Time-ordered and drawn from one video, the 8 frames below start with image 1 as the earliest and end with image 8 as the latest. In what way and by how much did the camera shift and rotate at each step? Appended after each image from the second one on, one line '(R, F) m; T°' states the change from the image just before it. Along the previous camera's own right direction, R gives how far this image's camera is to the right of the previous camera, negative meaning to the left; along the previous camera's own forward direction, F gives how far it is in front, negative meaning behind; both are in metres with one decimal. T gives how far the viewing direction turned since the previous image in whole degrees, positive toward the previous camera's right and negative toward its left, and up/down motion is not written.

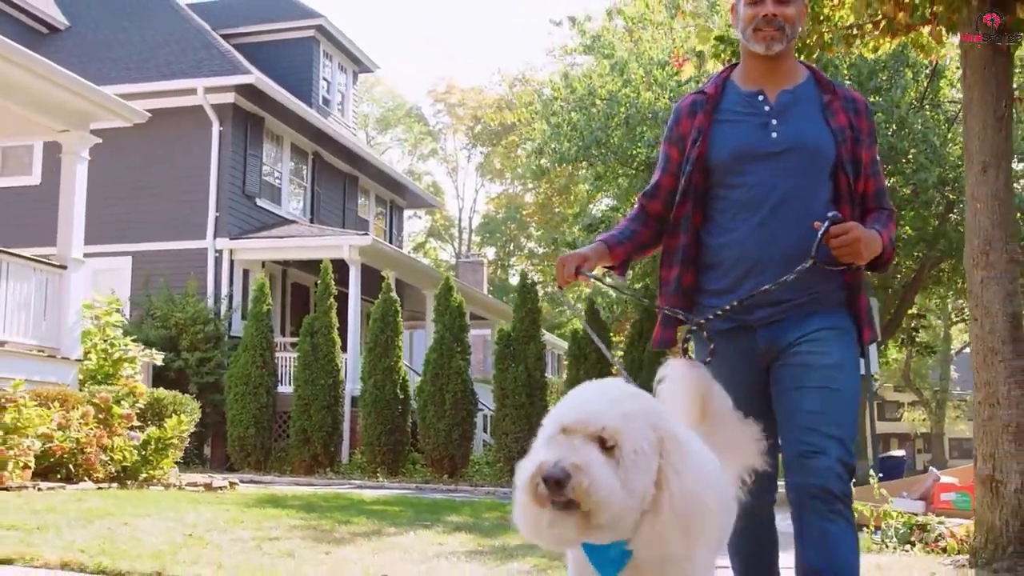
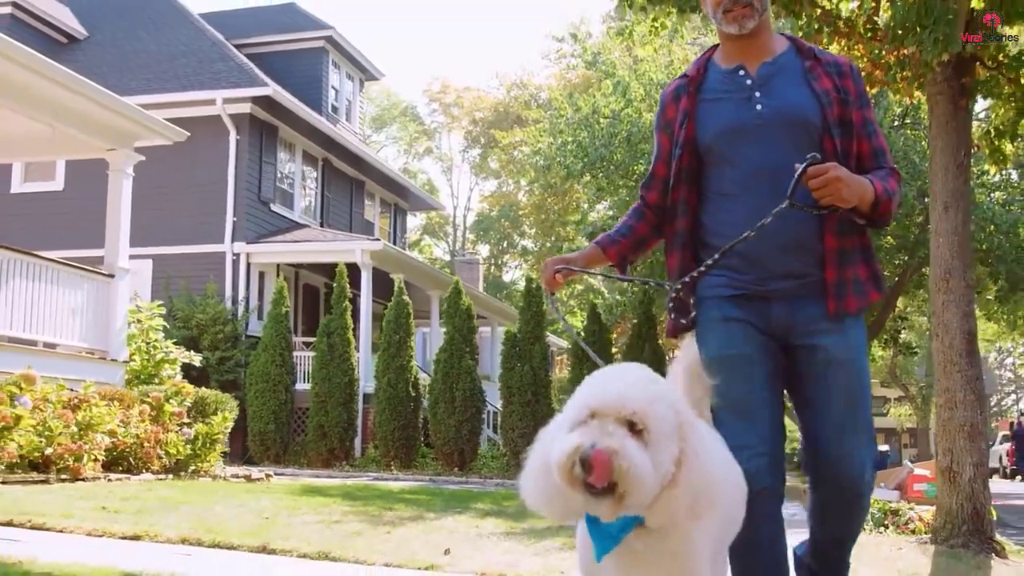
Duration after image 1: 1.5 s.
(-0.3, -1.0) m; +1°
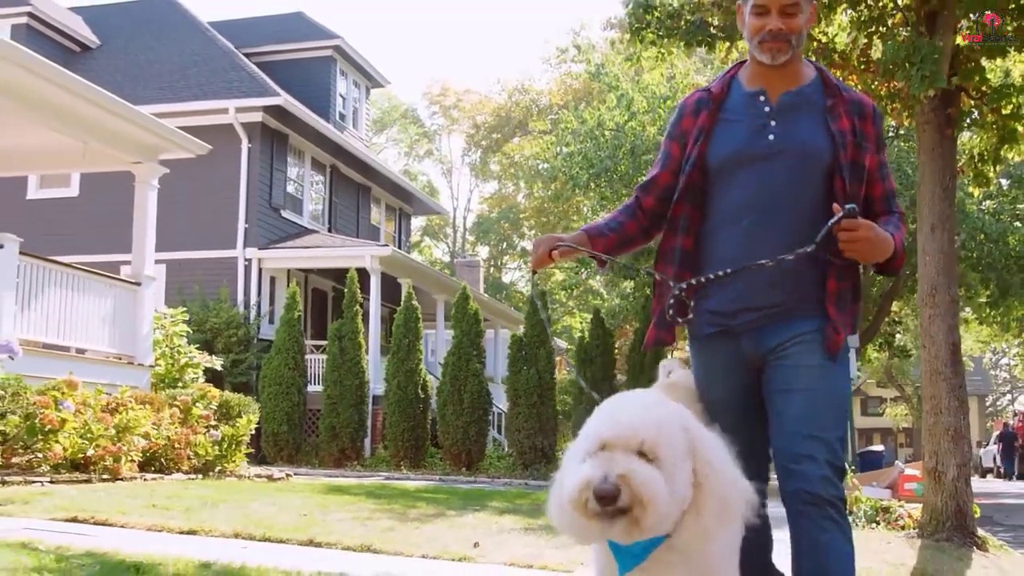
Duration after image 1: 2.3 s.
(-0.2, -0.6) m; 0°
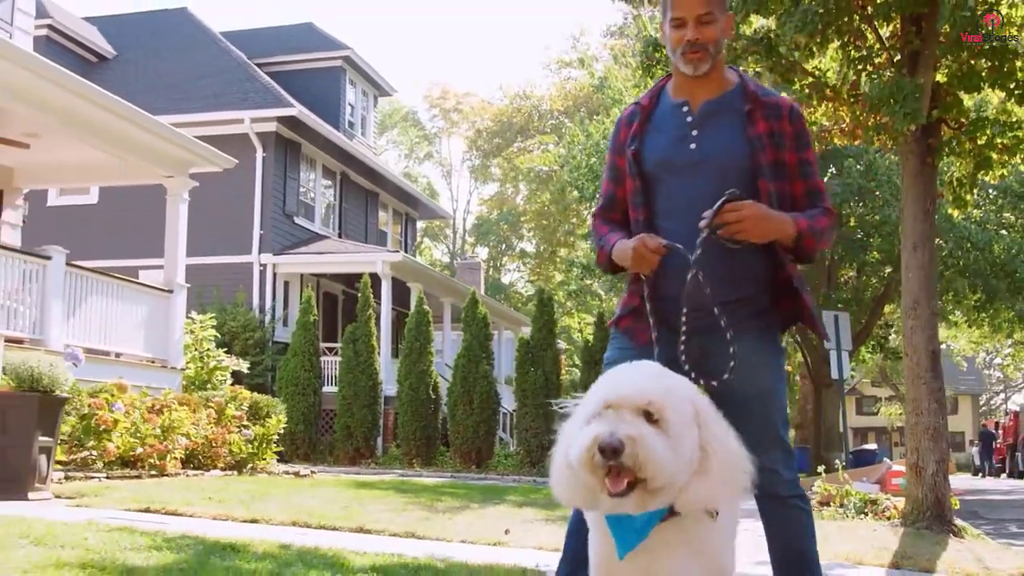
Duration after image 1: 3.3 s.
(-0.2, -0.8) m; 0°
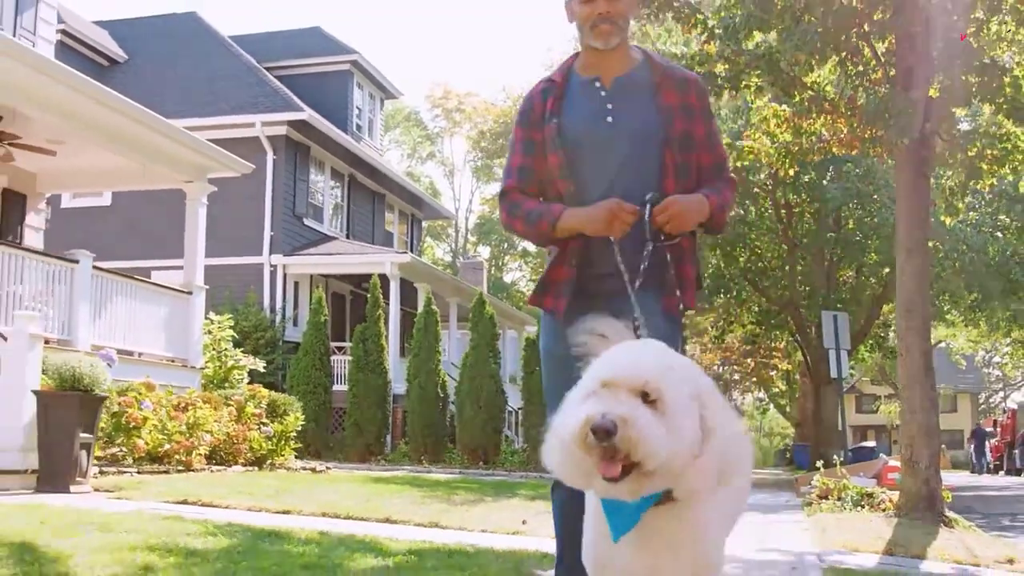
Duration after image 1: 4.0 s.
(-0.1, -0.5) m; 0°
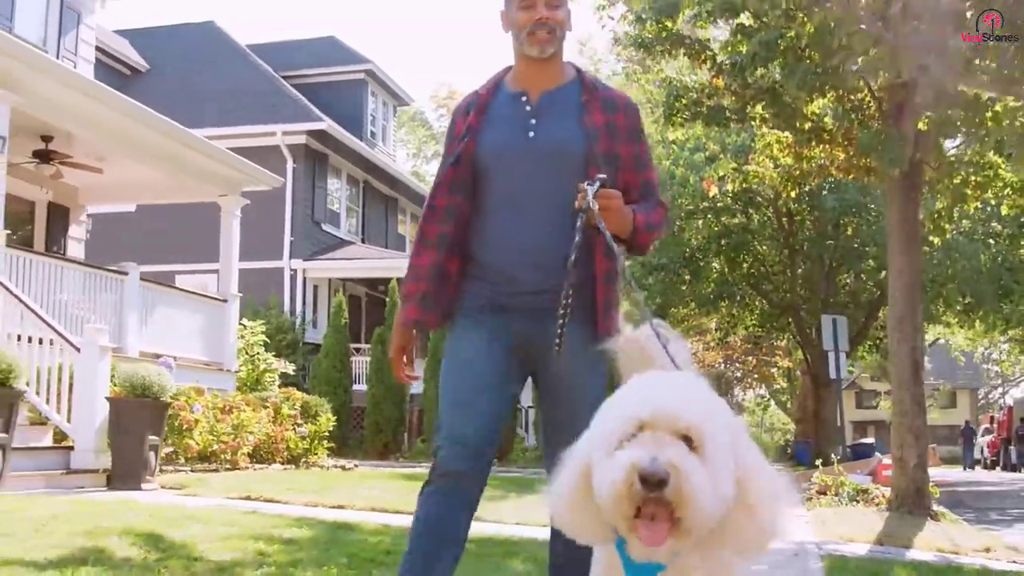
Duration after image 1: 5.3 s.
(-0.2, -0.9) m; 0°
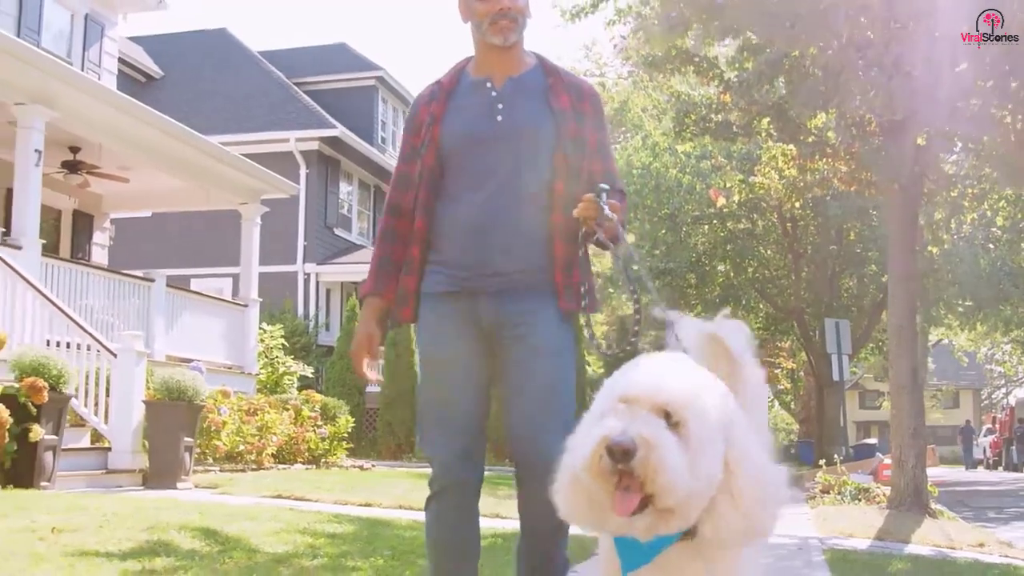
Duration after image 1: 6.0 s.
(-0.1, -0.5) m; 0°
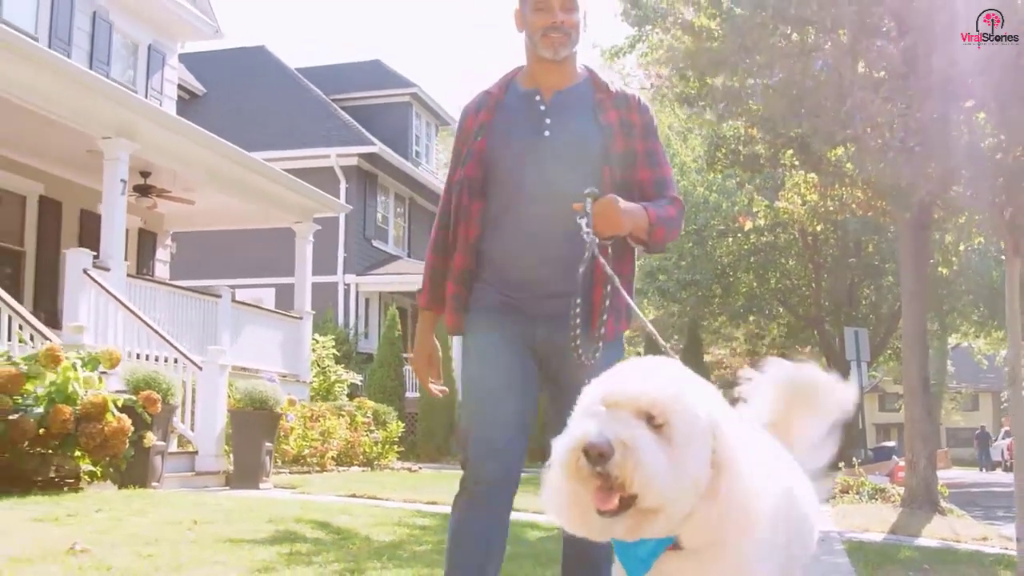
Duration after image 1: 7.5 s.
(-0.3, -1.1) m; -1°
